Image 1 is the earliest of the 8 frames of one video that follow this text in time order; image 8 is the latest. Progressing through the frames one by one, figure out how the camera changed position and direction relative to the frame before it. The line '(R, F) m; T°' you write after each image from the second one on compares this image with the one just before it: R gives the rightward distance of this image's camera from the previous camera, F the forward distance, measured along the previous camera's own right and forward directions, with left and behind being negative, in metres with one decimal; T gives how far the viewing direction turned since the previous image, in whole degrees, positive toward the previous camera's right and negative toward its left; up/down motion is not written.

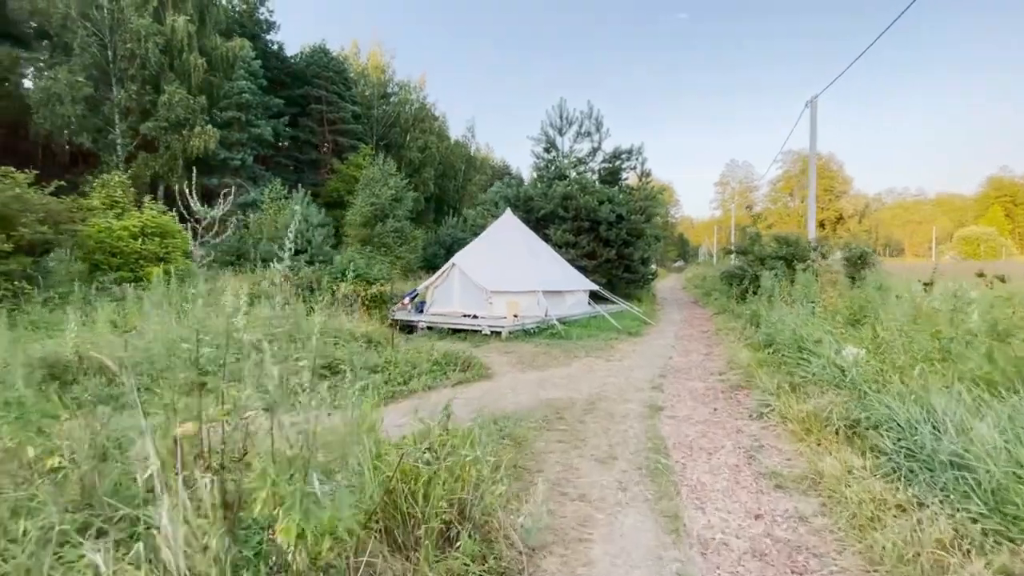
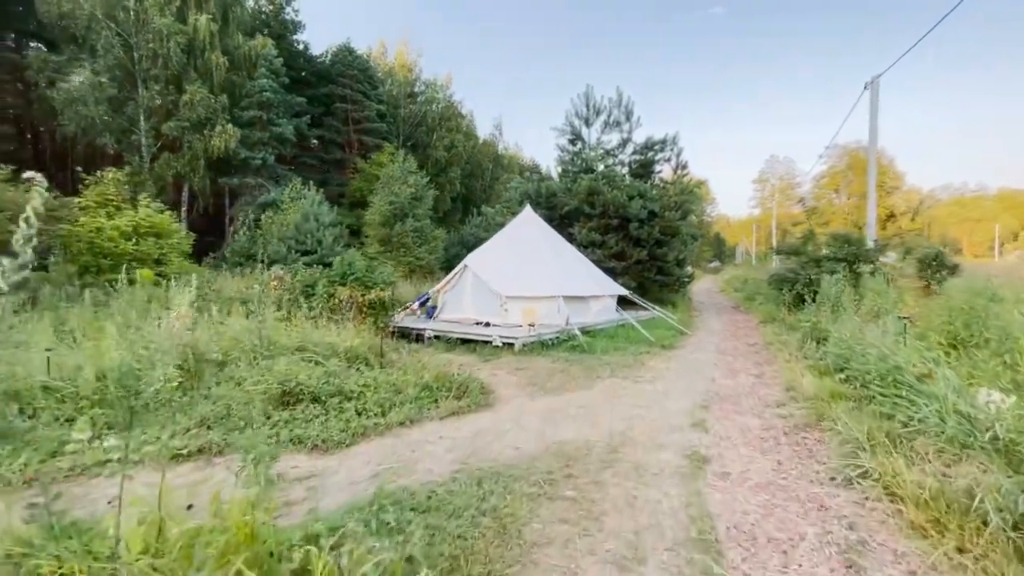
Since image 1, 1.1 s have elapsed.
(+0.3, +1.3) m; -4°
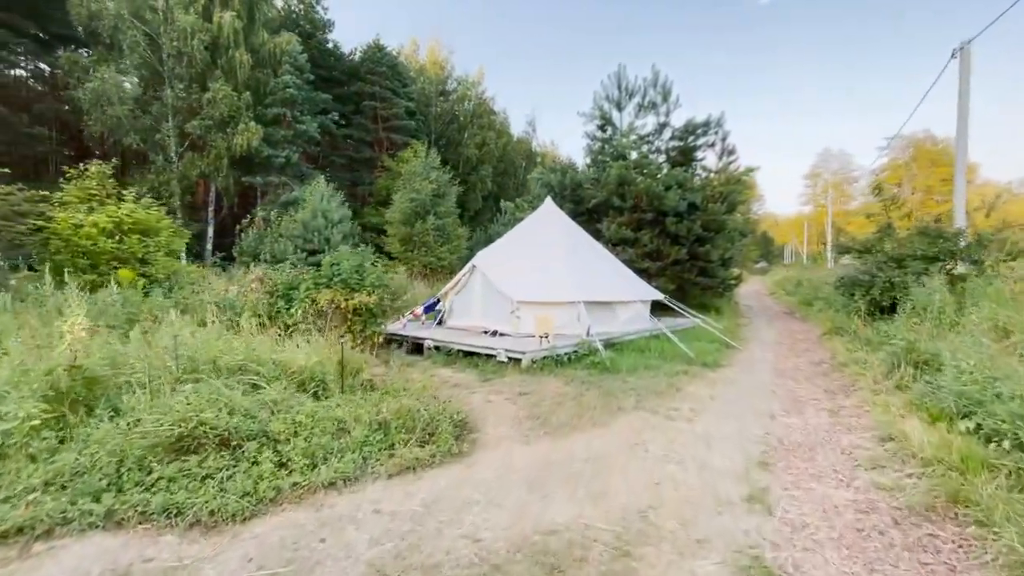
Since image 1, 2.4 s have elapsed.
(+0.5, +1.5) m; -5°
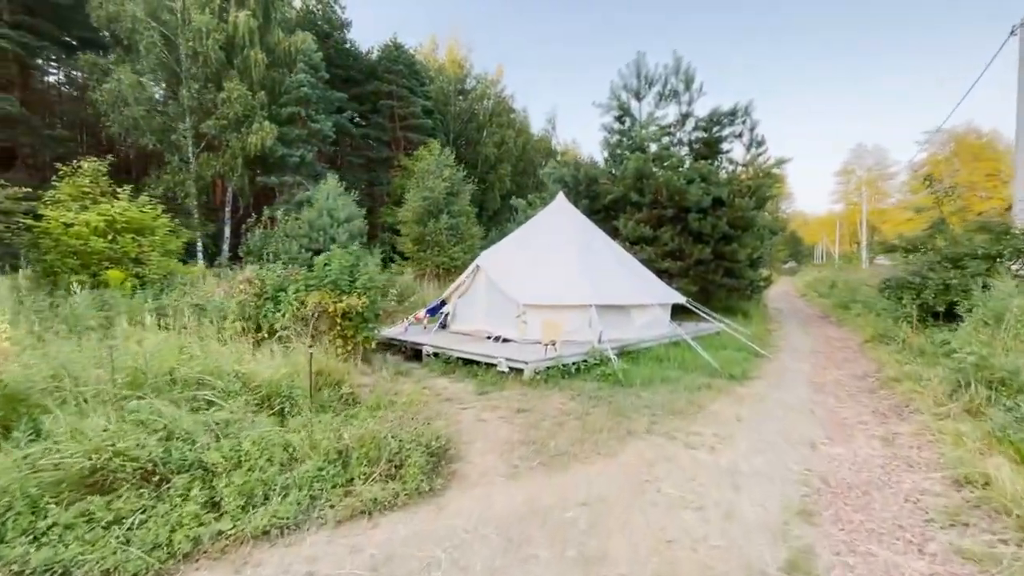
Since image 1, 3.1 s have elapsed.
(+0.3, +0.7) m; -3°
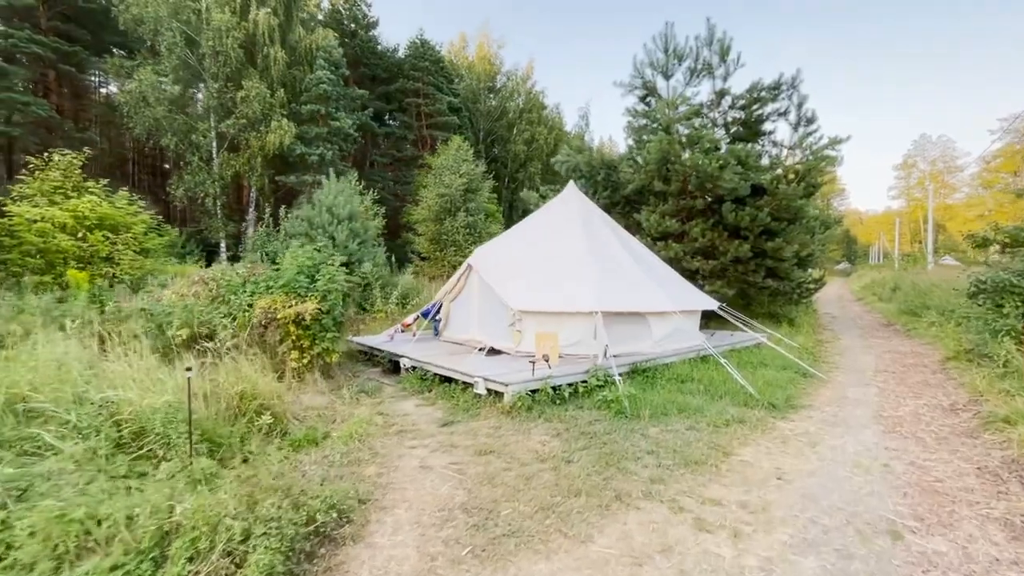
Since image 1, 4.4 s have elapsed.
(+0.7, +1.4) m; -4°
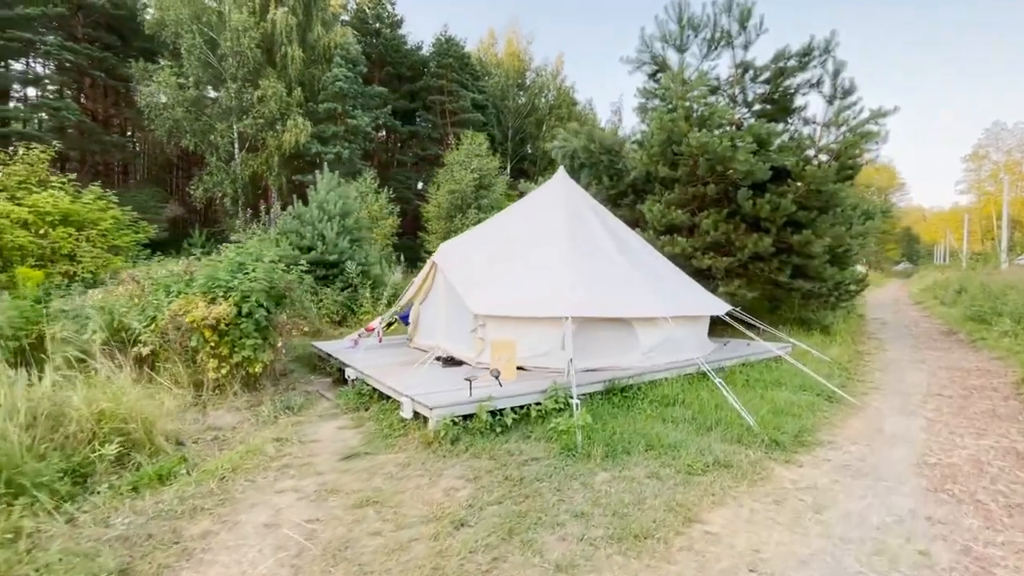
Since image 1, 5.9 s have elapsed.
(+1.0, +1.1) m; -5°
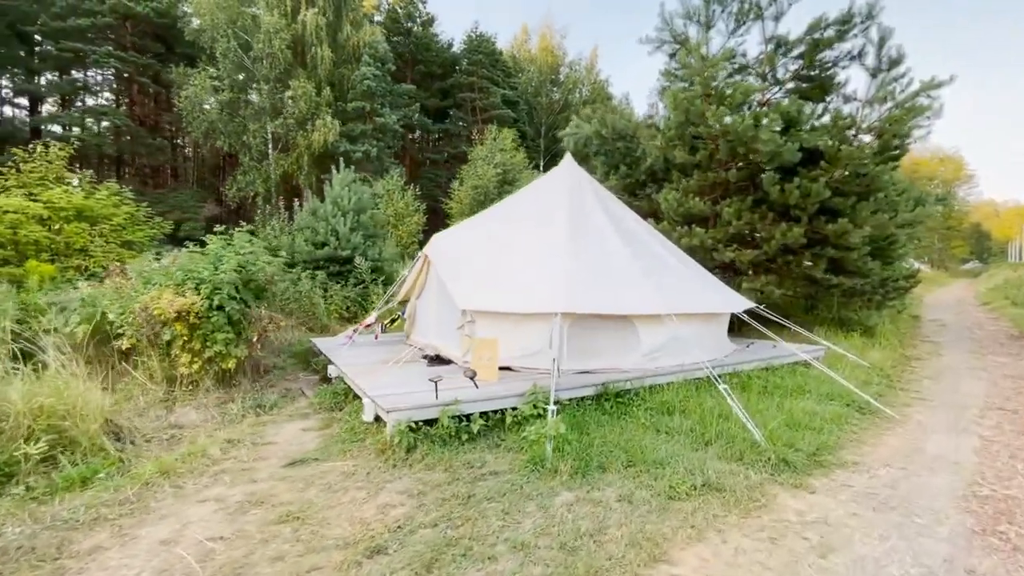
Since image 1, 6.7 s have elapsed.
(+0.6, +0.5) m; -5°
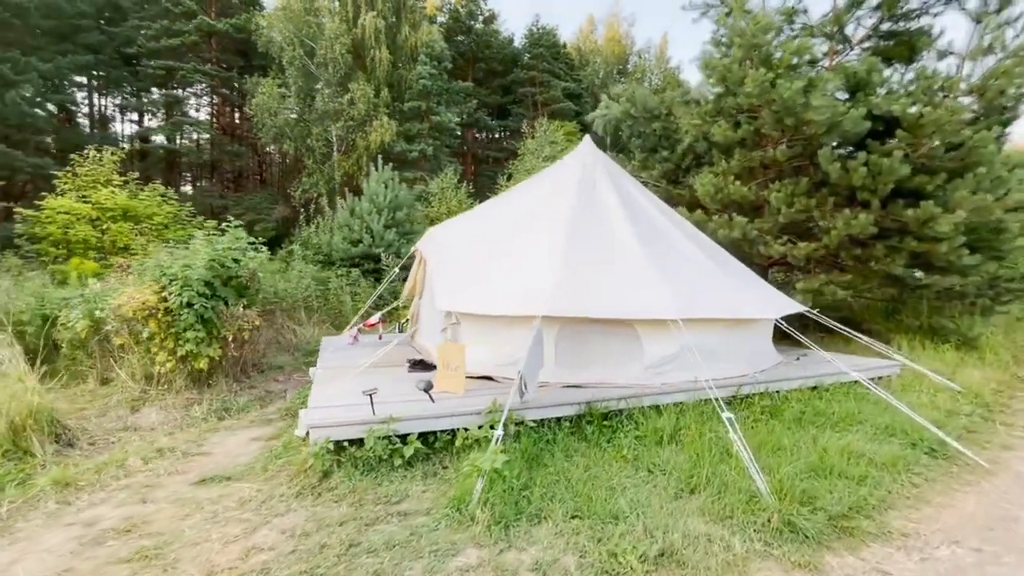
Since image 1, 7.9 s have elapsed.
(+0.9, +0.8) m; -9°
